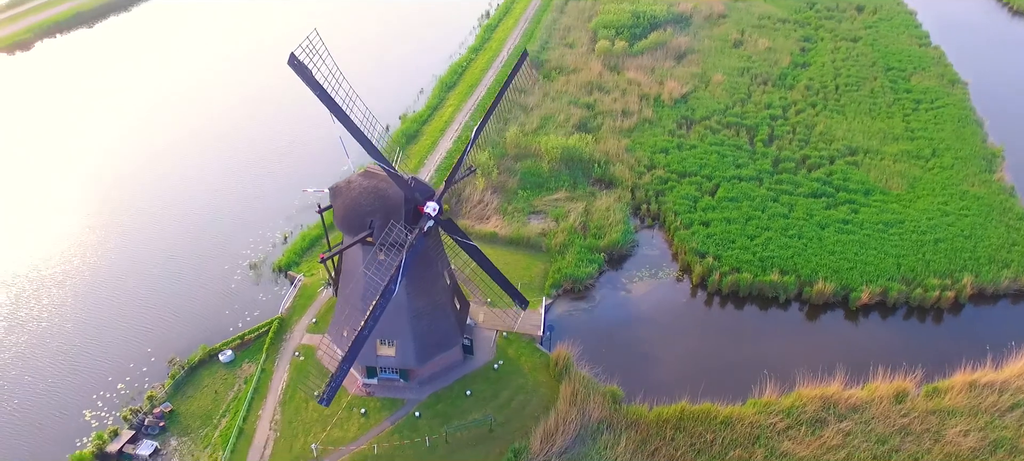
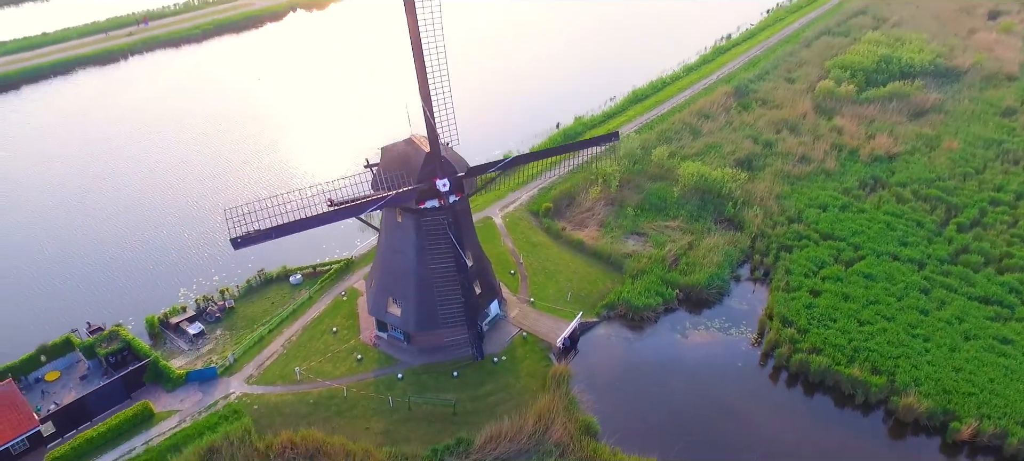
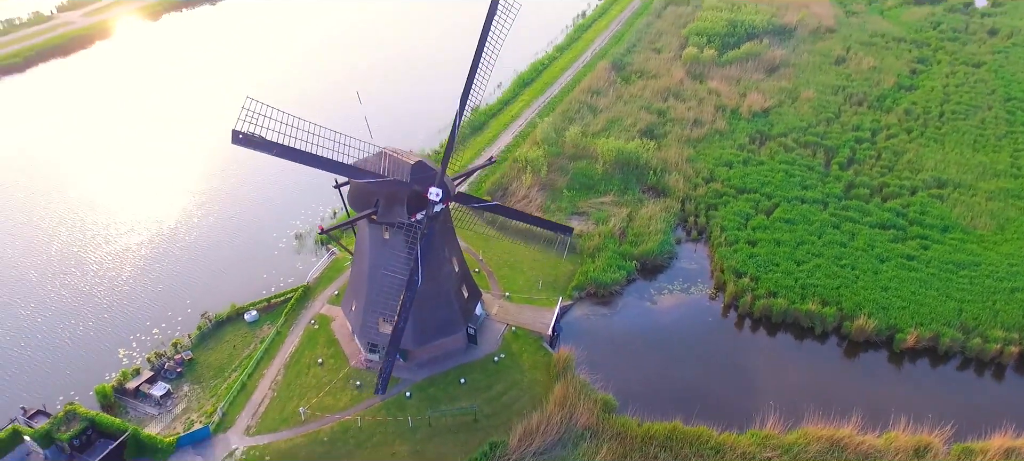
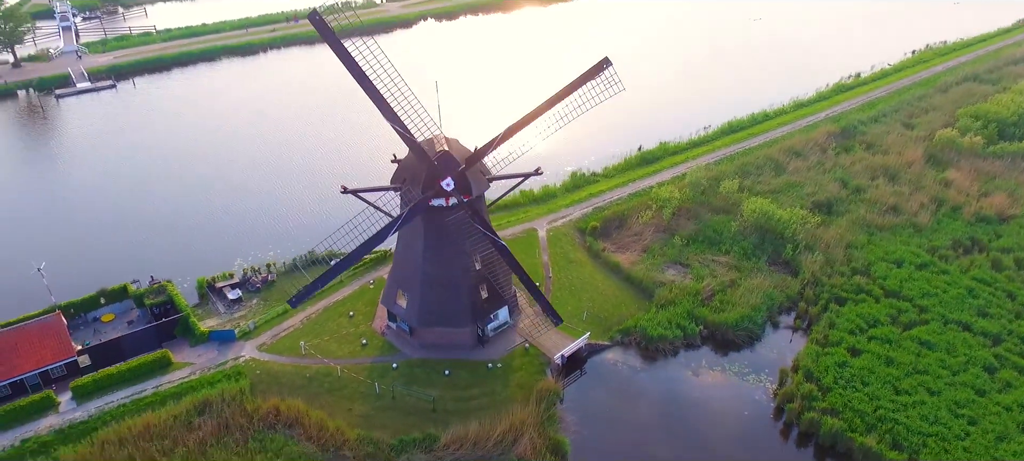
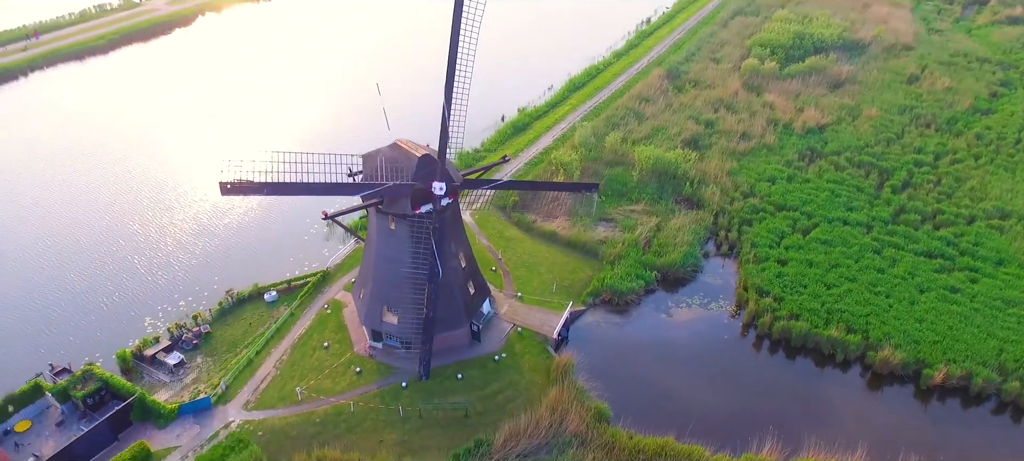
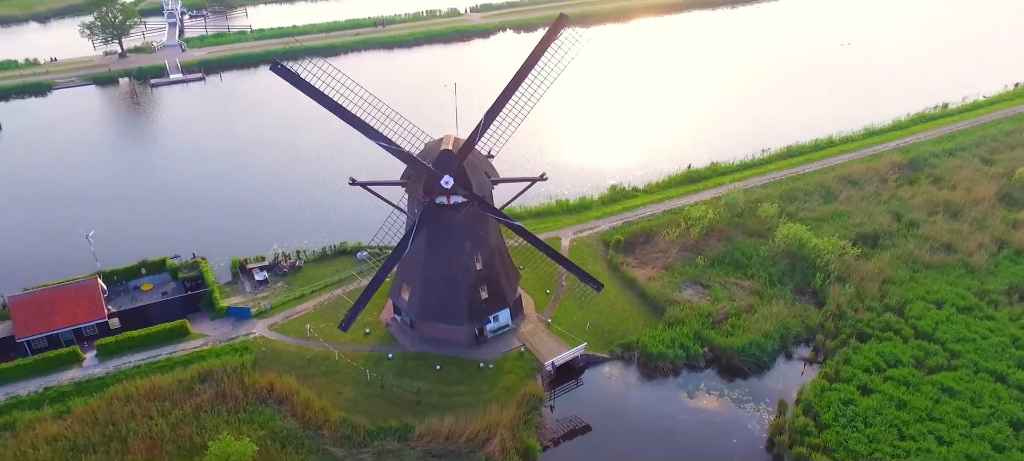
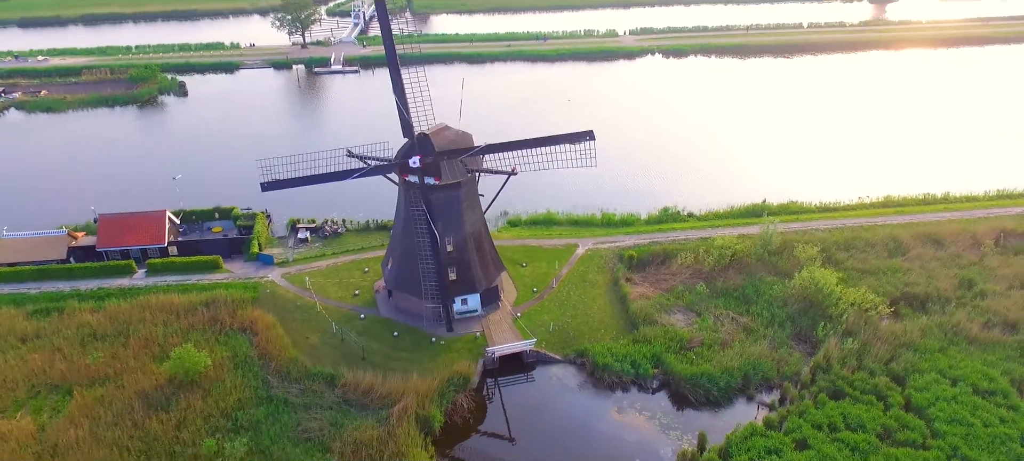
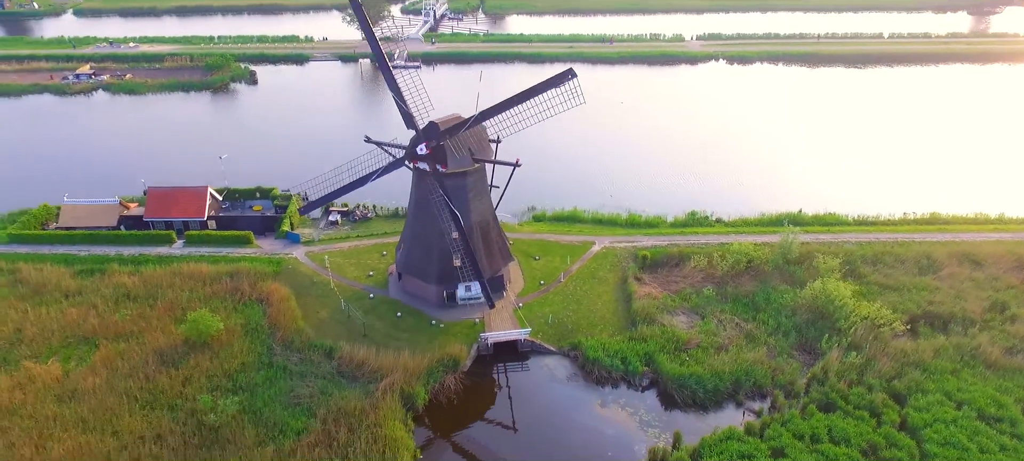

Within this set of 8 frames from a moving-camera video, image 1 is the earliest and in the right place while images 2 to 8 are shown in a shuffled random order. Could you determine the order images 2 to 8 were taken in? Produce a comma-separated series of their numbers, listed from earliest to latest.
3, 5, 2, 4, 6, 7, 8
